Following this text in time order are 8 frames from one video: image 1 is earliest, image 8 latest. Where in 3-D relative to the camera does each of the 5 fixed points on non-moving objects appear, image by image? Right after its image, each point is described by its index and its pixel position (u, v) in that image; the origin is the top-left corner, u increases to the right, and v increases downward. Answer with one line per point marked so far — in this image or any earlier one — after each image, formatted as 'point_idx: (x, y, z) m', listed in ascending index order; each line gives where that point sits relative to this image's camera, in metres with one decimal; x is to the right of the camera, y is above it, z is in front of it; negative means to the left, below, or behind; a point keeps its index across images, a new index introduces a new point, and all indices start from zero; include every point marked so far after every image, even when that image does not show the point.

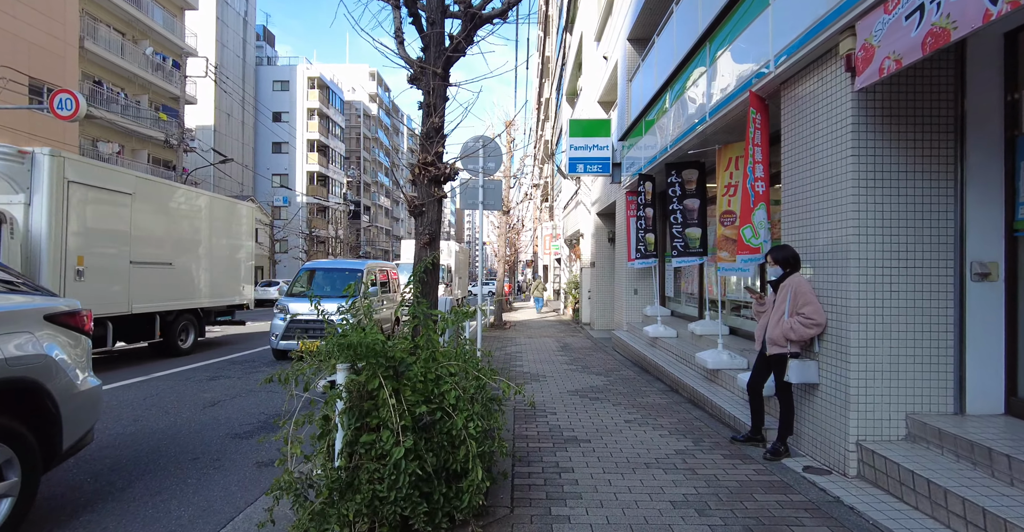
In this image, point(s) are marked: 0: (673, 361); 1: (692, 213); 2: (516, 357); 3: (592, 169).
0: (+2.4, -1.4, +7.7) m
1: (+2.7, +0.8, +8.0) m
2: (+0.1, -1.7, +10.1) m
3: (+1.8, +2.2, +11.8) m
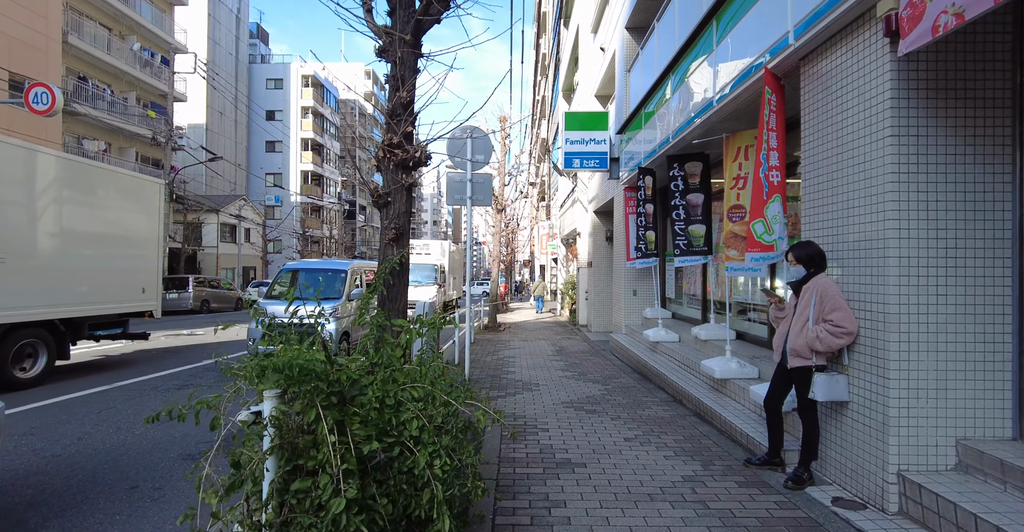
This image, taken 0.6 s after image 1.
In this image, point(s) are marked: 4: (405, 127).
0: (+2.3, -1.4, +7.2) m
1: (+2.6, +0.8, +7.4) m
2: (0.0, -1.7, +9.5) m
3: (+1.7, +2.2, +11.3) m
4: (-0.7, +0.9, +3.4) m
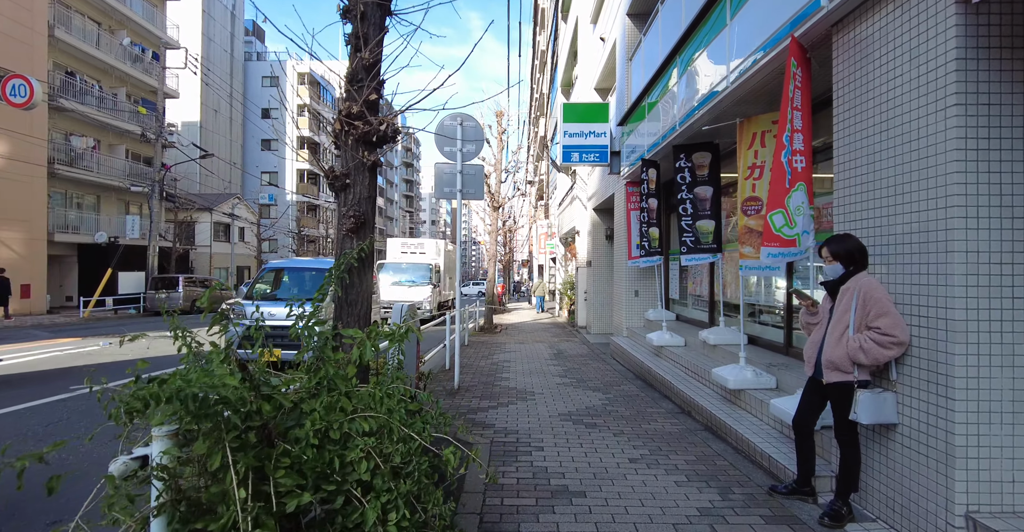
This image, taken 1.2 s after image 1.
0: (+2.2, -1.4, +6.6) m
1: (+2.5, +0.8, +6.9) m
2: (-0.1, -1.7, +9.0) m
3: (+1.6, +2.2, +10.7) m
4: (-0.8, +0.9, +2.8) m
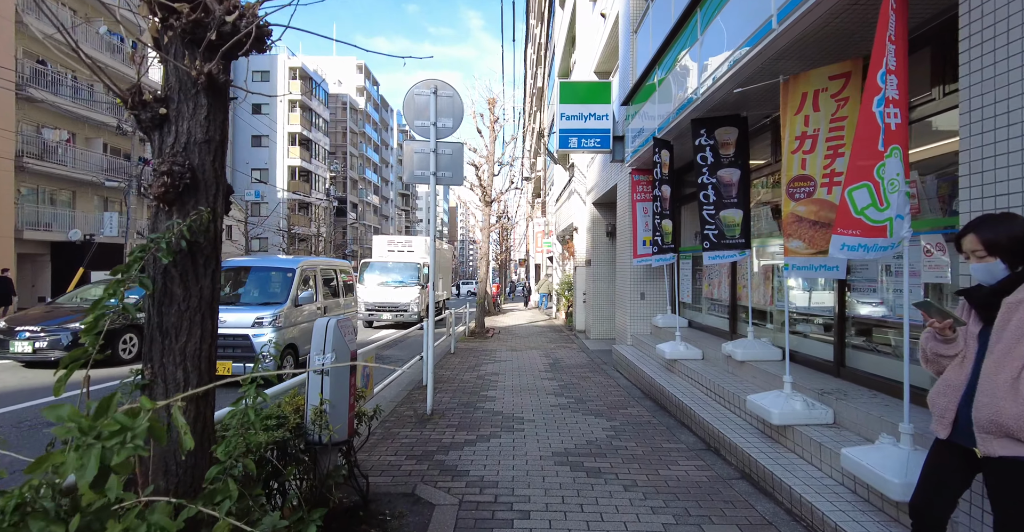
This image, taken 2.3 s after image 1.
0: (+2.0, -1.4, +5.4) m
1: (+2.3, +0.8, +5.7) m
2: (-0.3, -1.7, +7.8) m
3: (+1.4, +2.2, +9.5) m
4: (-0.9, +0.9, +1.6) m
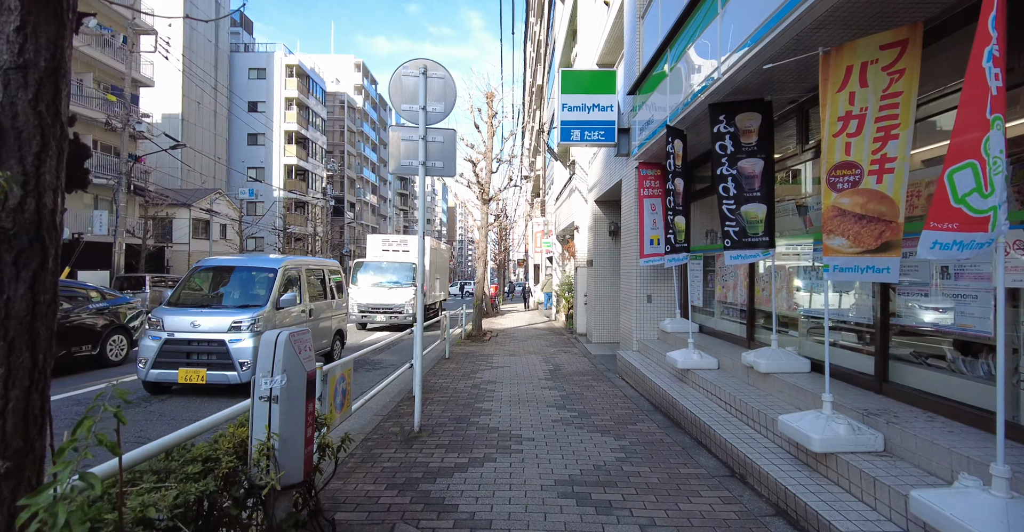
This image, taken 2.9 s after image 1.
0: (+2.0, -1.4, +4.9) m
1: (+2.3, +0.8, +5.1) m
2: (-0.3, -1.7, +7.2) m
3: (+1.4, +2.2, +9.0) m
4: (-0.9, +0.9, +1.0) m
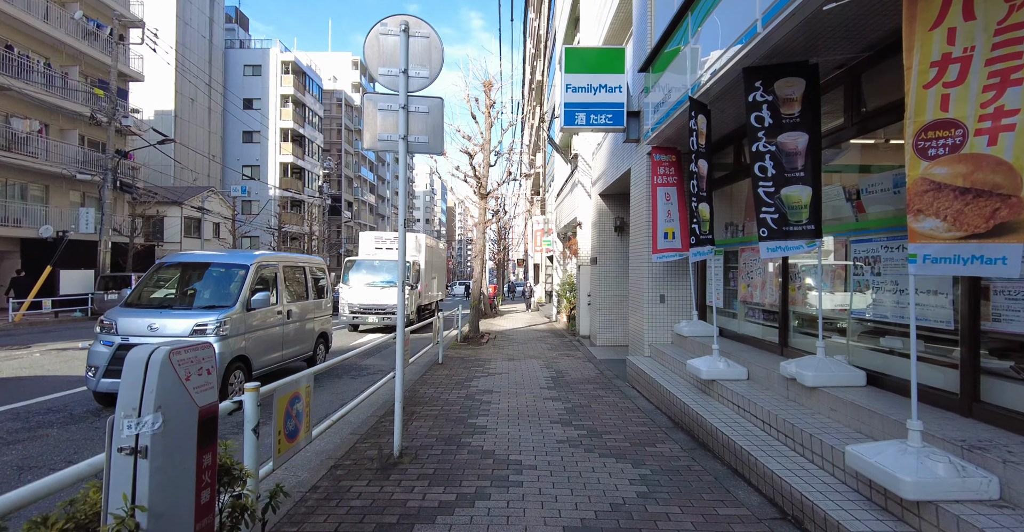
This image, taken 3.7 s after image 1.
0: (+2.0, -1.3, +4.1) m
1: (+2.3, +0.9, +4.3) m
2: (-0.3, -1.7, +6.4) m
3: (+1.3, +2.2, +8.2) m
4: (-0.9, +1.0, +0.2) m
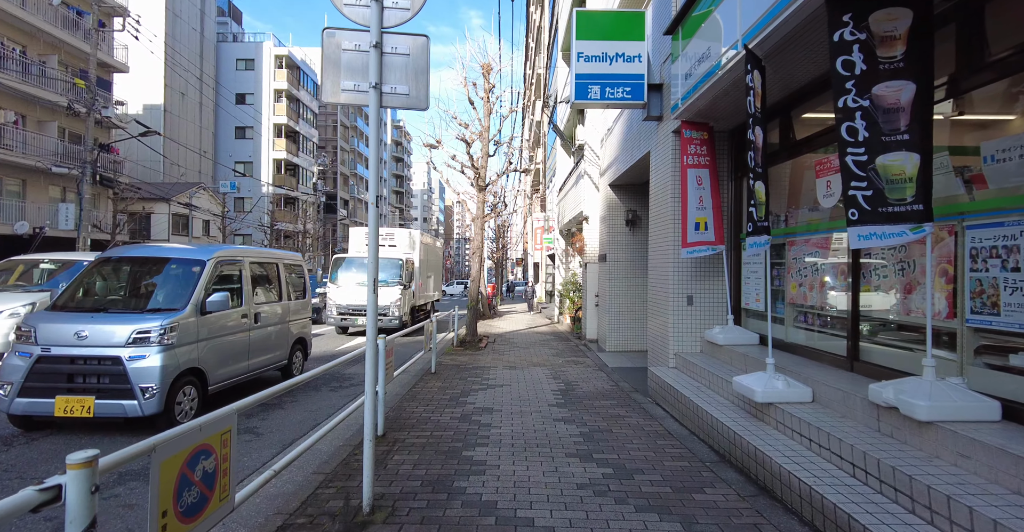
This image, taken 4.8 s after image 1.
0: (+2.0, -1.3, +3.0) m
1: (+2.4, +0.9, +3.2) m
2: (-0.3, -1.6, +5.3) m
3: (+1.4, +2.3, +7.1) m
4: (-0.9, +1.0, -0.9) m
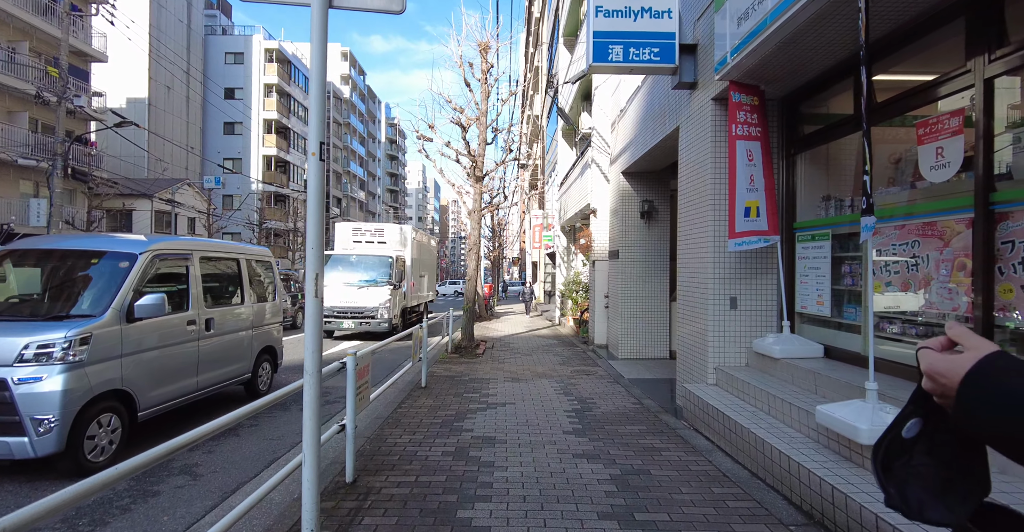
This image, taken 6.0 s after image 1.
0: (+2.1, -1.3, +1.8) m
1: (+2.4, +1.0, +2.1) m
2: (-0.2, -1.6, +4.1) m
3: (+1.4, +2.3, +5.9) m
4: (-0.7, +1.1, -2.1) m
